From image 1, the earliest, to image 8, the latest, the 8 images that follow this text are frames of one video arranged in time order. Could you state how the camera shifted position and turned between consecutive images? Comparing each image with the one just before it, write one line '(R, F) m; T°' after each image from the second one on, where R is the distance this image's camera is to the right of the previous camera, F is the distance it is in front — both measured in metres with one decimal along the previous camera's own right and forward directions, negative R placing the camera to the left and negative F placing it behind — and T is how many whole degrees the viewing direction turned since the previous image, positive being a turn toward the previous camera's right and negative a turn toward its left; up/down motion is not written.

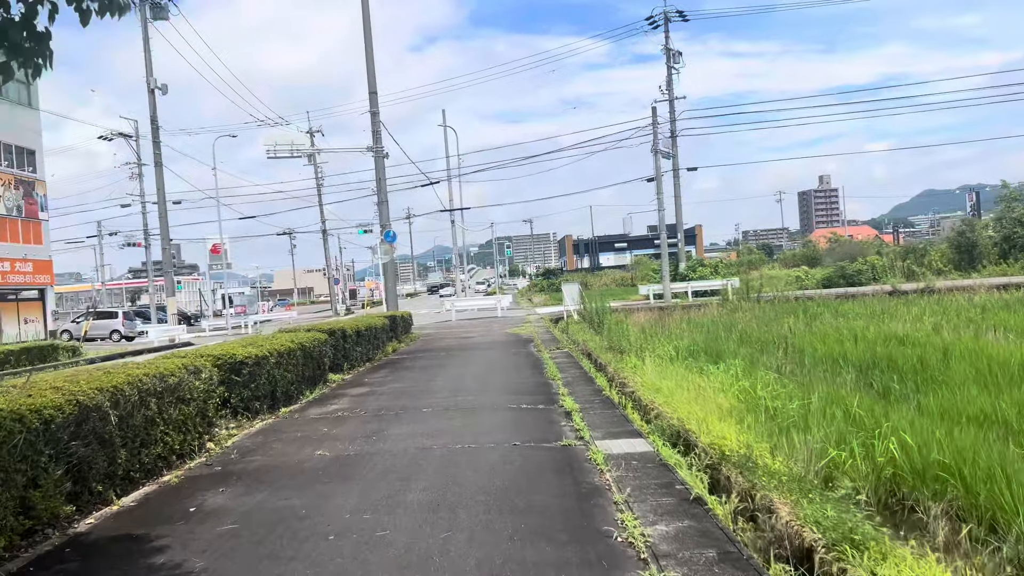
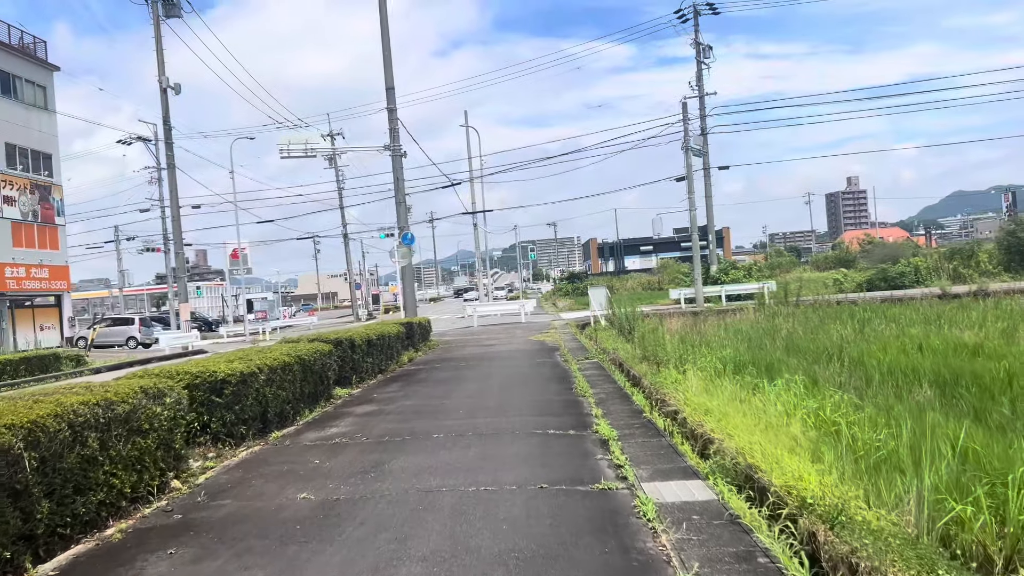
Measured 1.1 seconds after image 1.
(0.0, +1.0) m; -2°
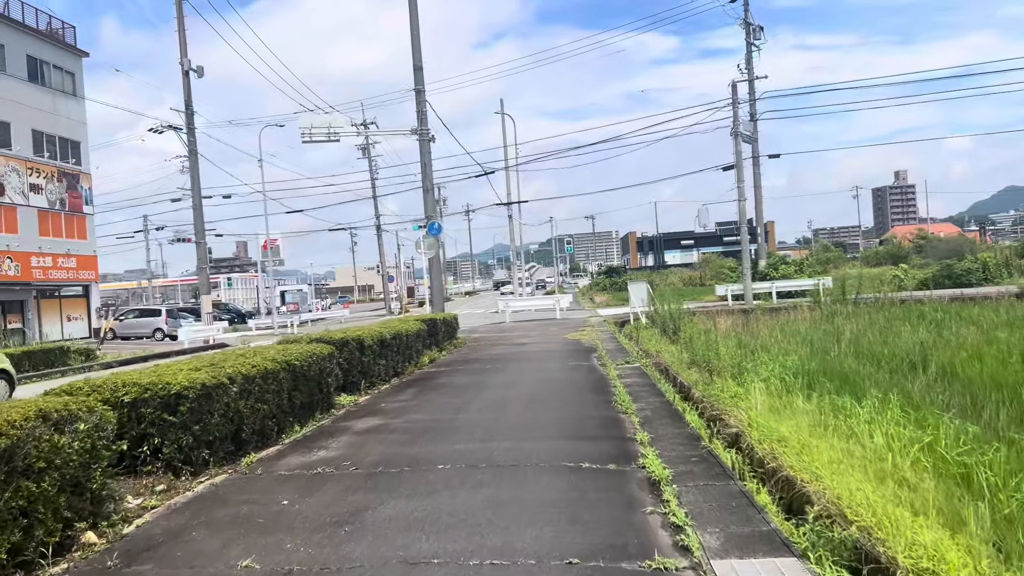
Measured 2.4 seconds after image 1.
(+0.1, +1.3) m; -3°
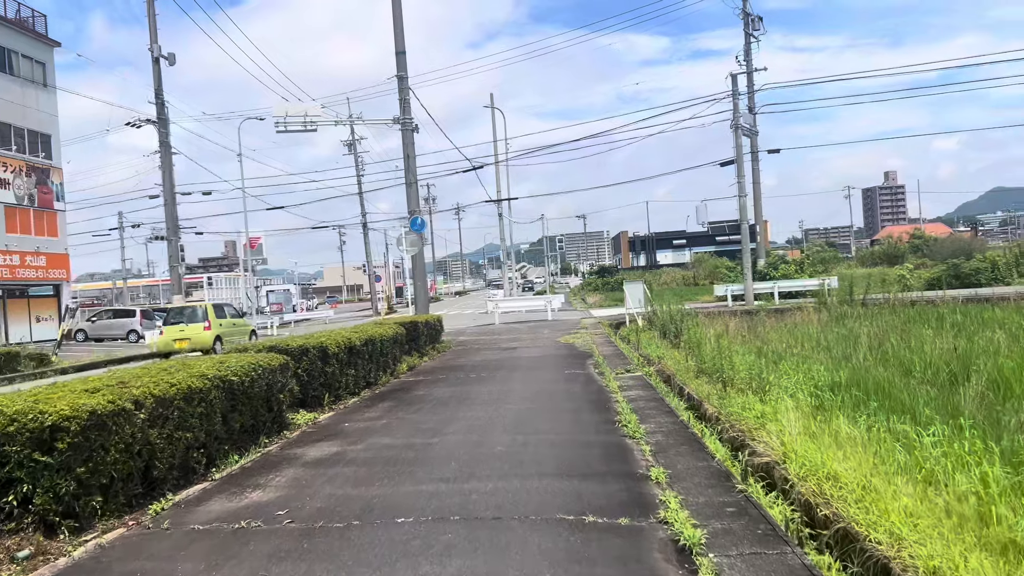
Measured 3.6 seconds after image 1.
(0.0, +1.1) m; +1°
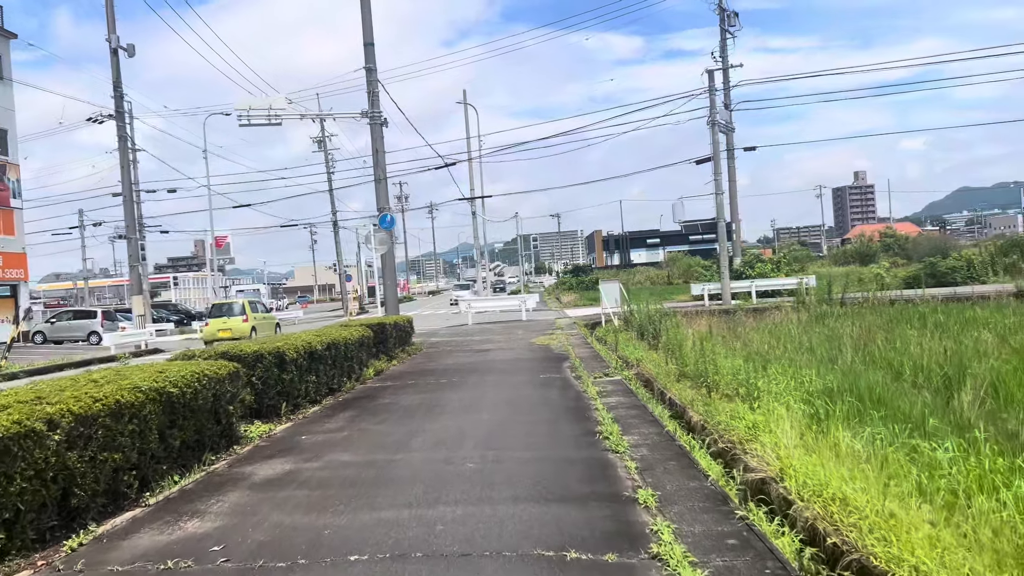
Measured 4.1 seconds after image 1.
(0.0, +0.5) m; +2°
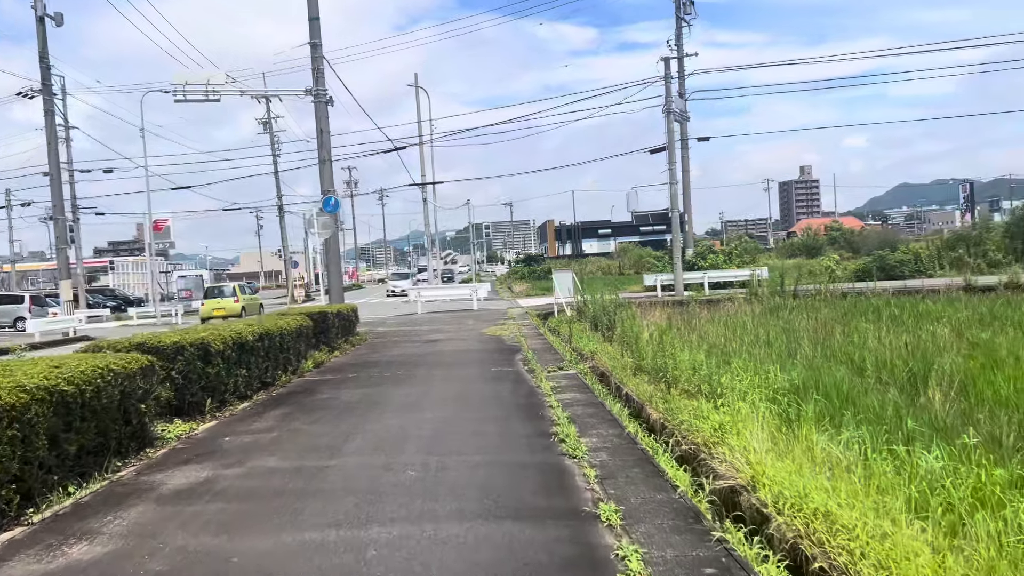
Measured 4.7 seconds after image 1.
(0.0, +0.5) m; +3°
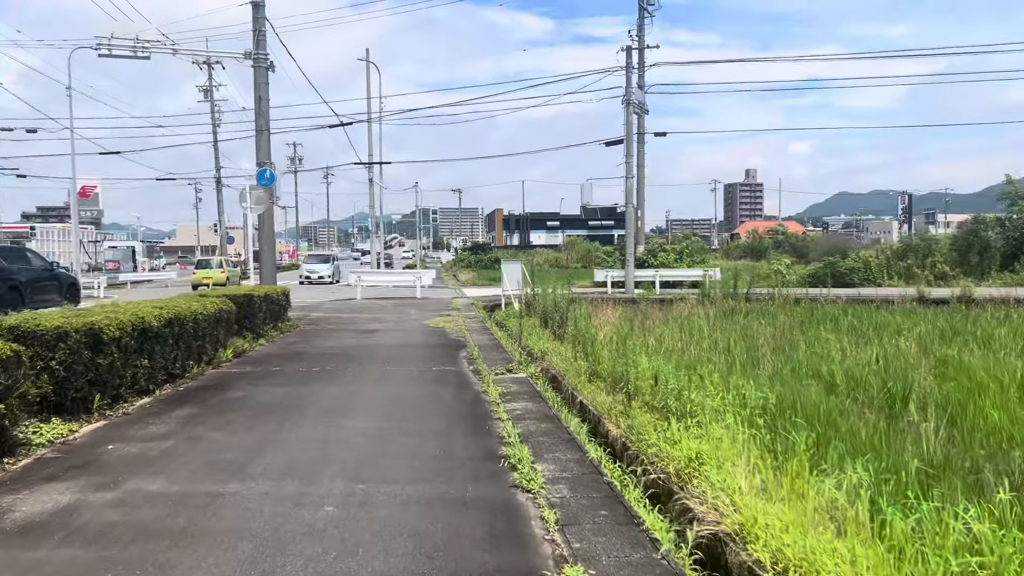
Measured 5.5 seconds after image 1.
(0.0, +0.8) m; +4°
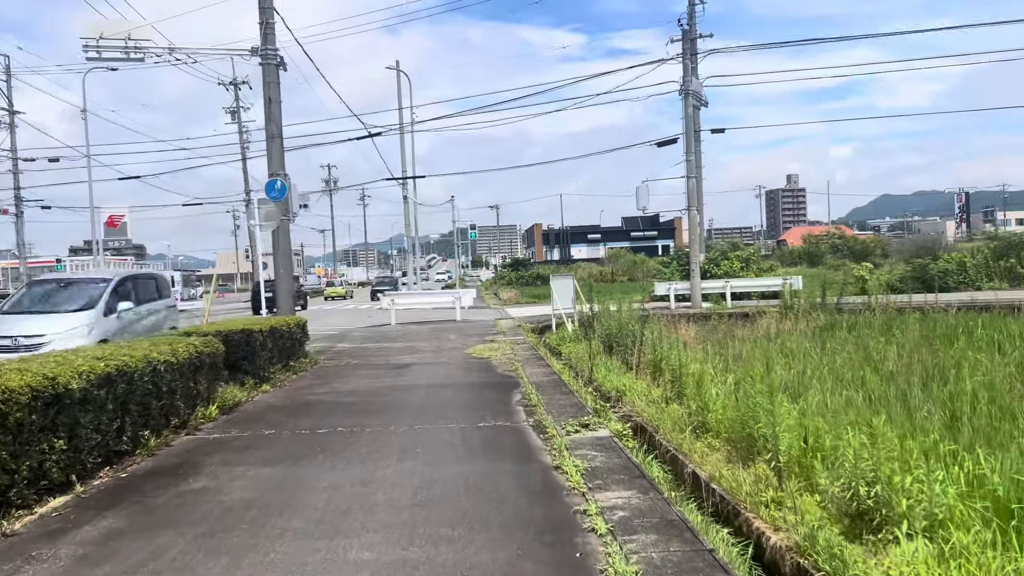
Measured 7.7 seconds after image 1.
(-0.2, +2.1) m; -3°
